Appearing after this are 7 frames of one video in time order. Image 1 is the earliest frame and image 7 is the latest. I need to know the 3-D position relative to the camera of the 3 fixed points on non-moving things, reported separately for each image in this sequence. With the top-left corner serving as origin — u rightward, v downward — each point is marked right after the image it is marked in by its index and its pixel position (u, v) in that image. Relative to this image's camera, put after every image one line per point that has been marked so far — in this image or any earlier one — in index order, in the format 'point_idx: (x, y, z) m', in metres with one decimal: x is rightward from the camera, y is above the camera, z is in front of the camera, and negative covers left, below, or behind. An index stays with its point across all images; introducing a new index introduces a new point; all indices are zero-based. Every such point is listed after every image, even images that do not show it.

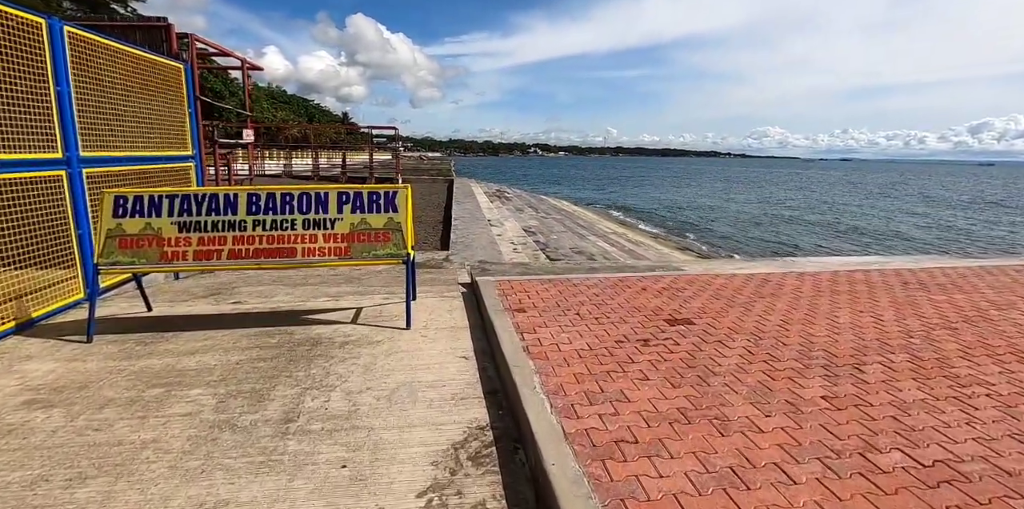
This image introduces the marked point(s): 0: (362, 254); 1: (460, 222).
0: (-1.1, 0.0, +3.6) m
1: (-1.1, +0.7, +11.0) m
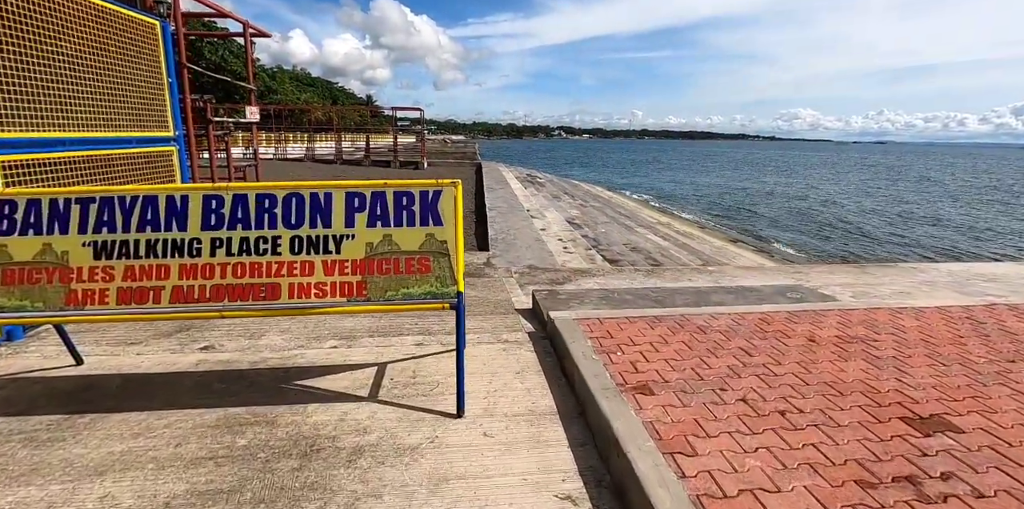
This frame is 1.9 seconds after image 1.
0: (-0.6, -0.2, +2.2) m
1: (-0.3, +0.7, +9.7) m
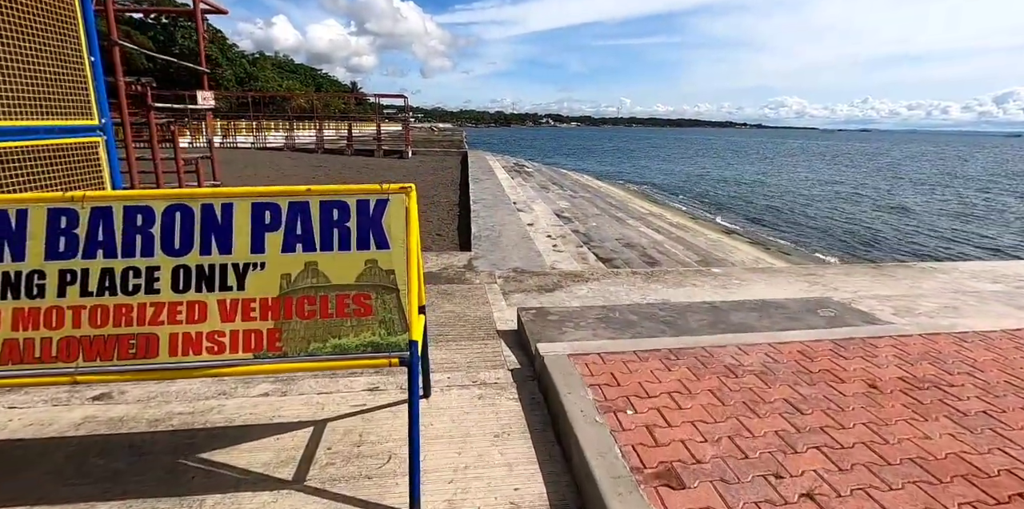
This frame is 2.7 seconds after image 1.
0: (-0.6, -0.3, +1.6) m
1: (-0.5, +0.8, +9.0) m
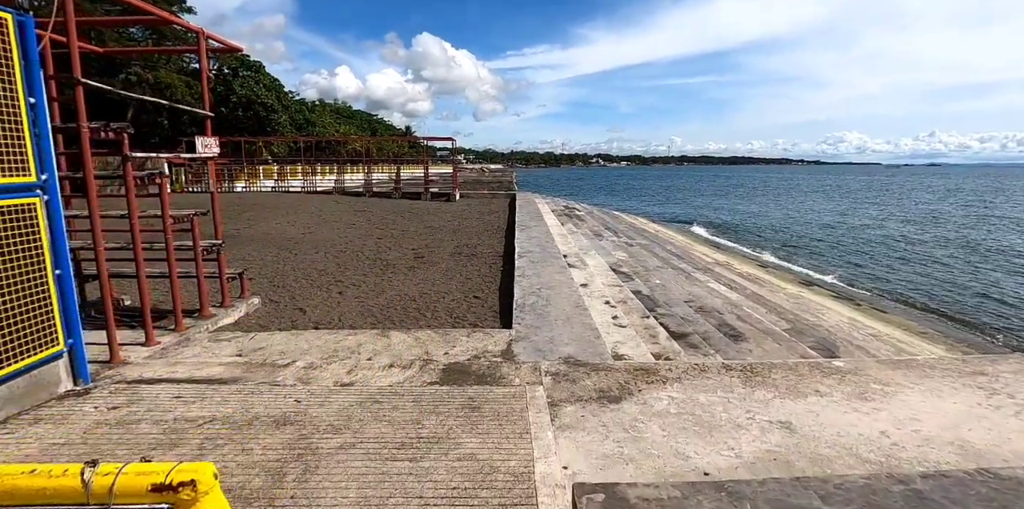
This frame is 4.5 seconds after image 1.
0: (-0.6, -0.7, +0.4) m
1: (+0.3, -0.2, +7.8) m
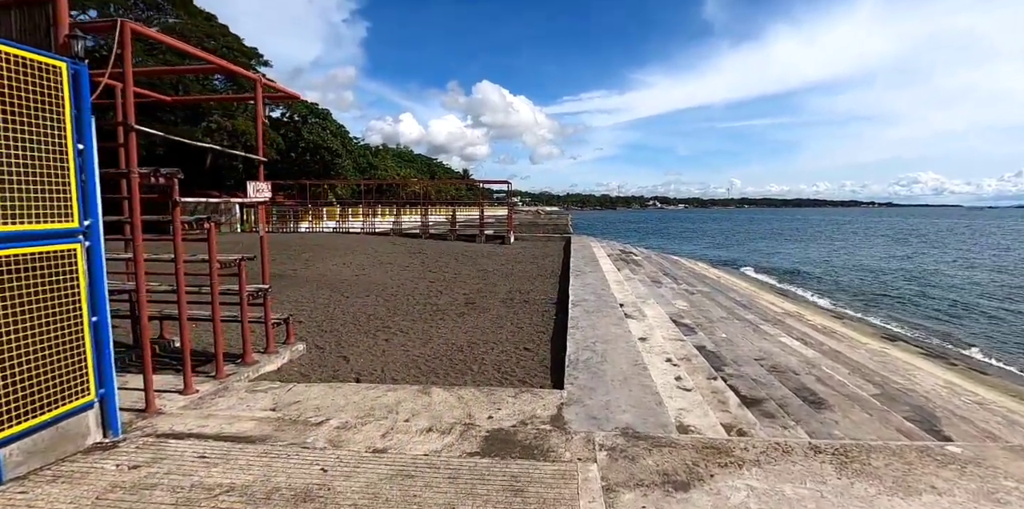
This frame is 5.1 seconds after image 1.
0: (-0.6, -0.8, +0.1) m
1: (+1.0, -0.9, +7.4) m
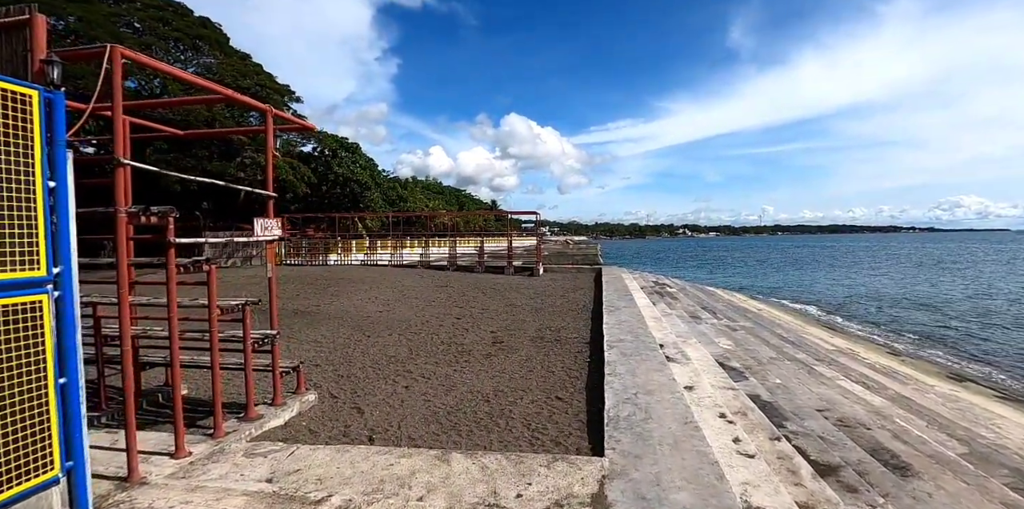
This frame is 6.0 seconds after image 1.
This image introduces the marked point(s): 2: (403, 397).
0: (-0.6, -0.9, -0.5) m
1: (+1.4, -1.4, +6.7) m
2: (-1.2, -1.6, +5.9) m
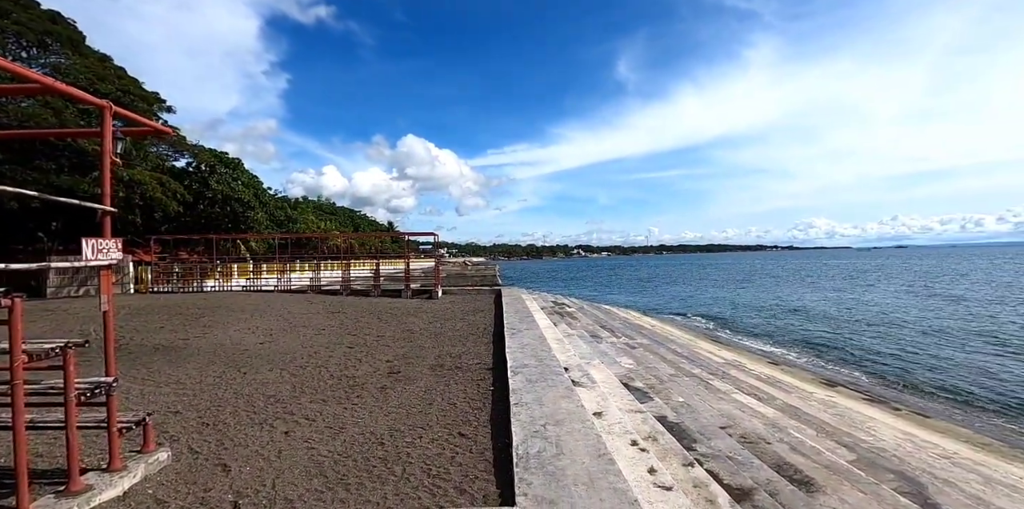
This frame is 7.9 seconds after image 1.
0: (-0.4, -0.8, -1.1) m
1: (+0.2, -1.6, +6.3) m
2: (-2.2, -1.9, +5.0) m
